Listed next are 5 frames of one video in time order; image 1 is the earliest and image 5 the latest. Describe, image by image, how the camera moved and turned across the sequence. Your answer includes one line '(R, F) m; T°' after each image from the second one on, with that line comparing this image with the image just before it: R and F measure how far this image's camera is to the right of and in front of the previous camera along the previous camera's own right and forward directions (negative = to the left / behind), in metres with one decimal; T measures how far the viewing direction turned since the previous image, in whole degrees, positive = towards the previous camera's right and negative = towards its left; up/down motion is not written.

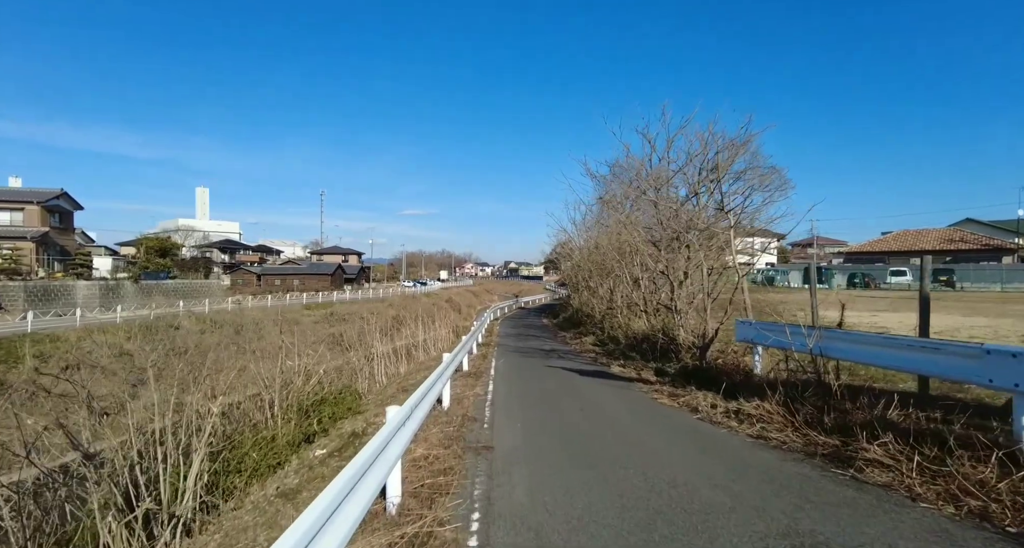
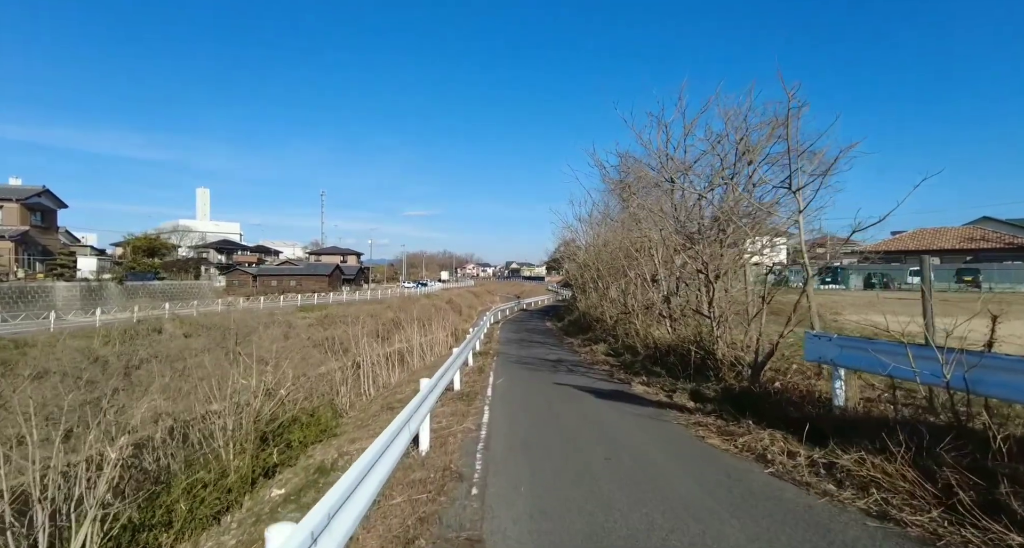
(0.0, +1.5) m; 0°
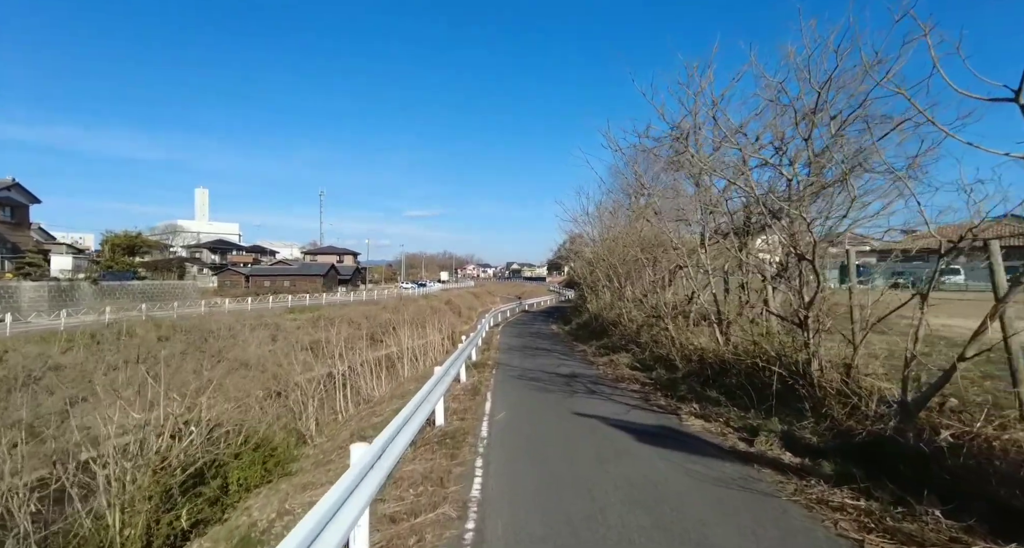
(0.0, +2.1) m; 0°
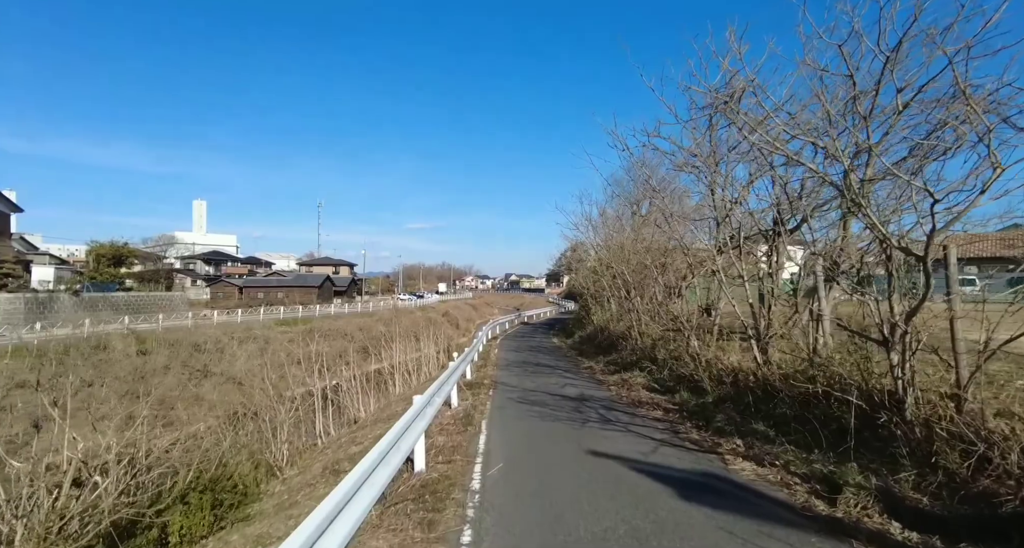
(0.0, +1.1) m; 0°
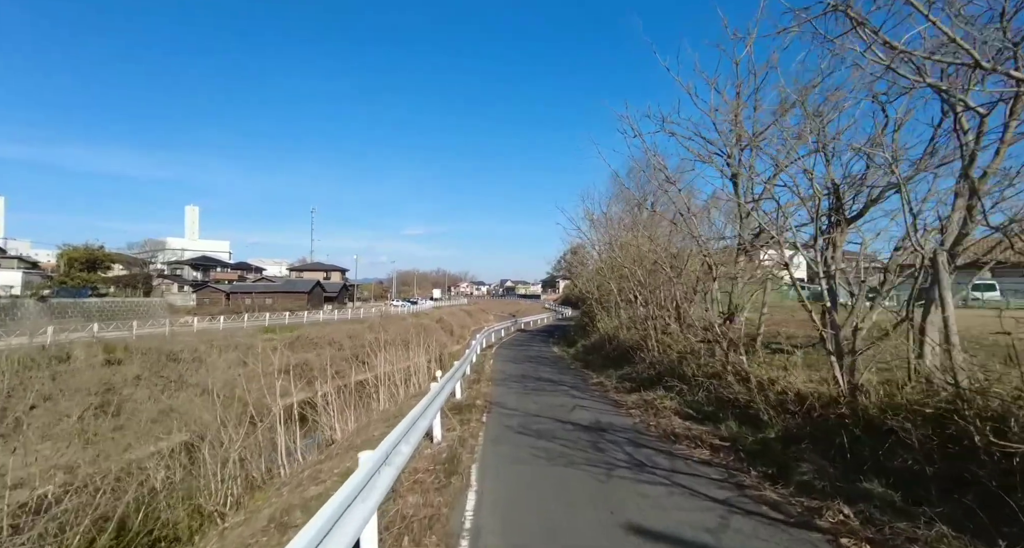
(0.0, +1.5) m; +1°
